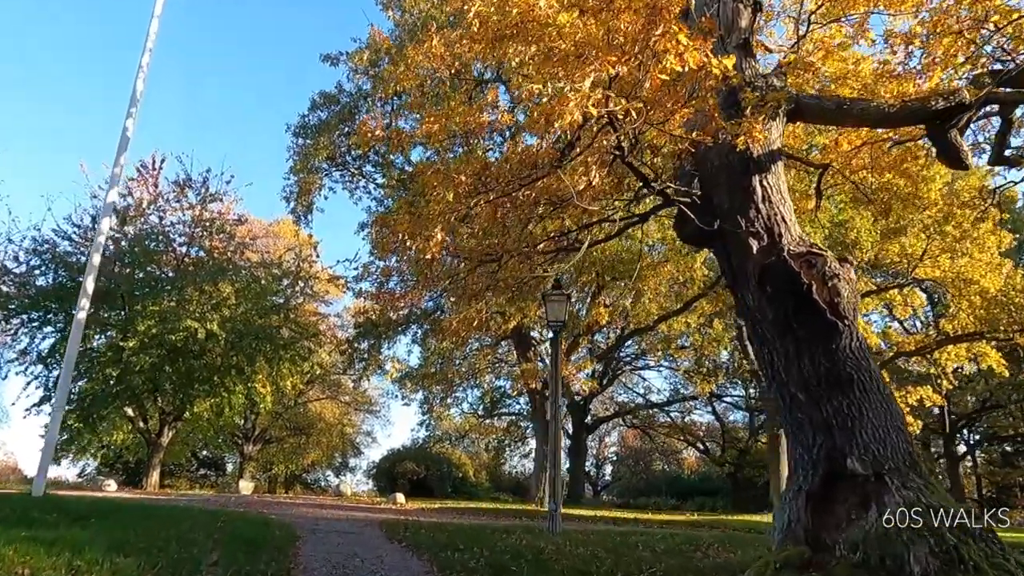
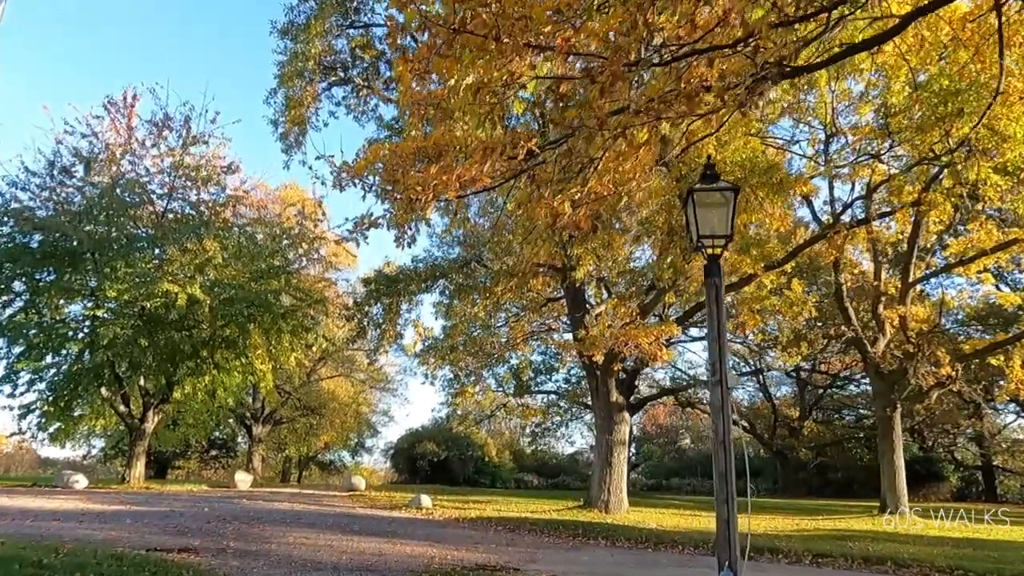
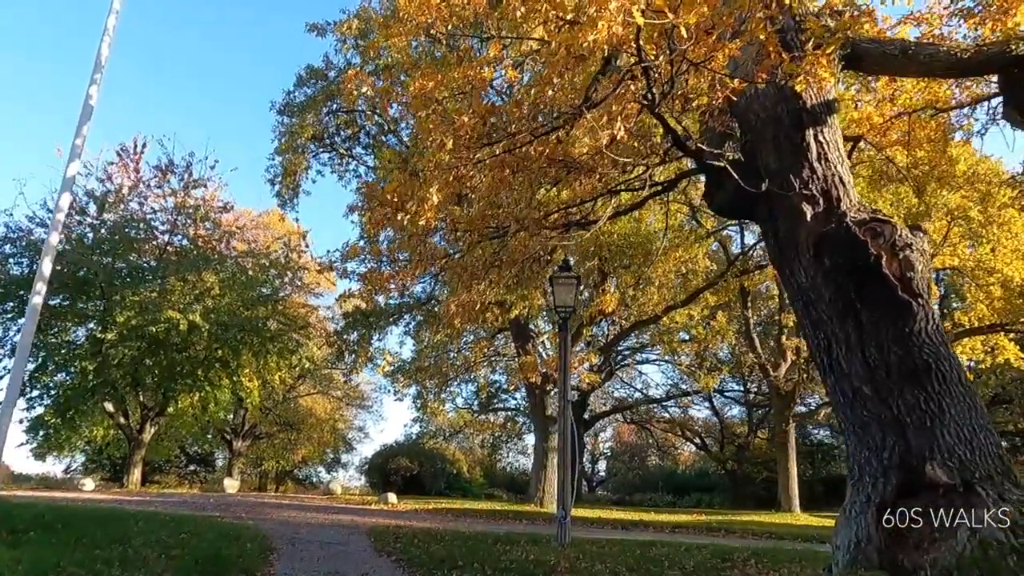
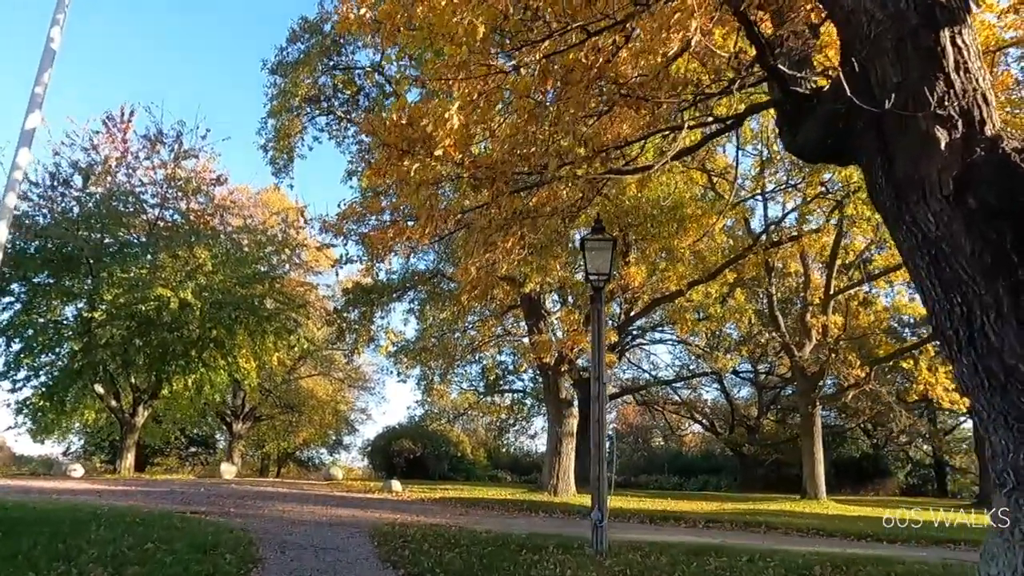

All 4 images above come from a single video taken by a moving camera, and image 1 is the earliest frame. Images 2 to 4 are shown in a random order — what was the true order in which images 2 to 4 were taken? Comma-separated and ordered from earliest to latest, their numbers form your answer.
3, 4, 2
